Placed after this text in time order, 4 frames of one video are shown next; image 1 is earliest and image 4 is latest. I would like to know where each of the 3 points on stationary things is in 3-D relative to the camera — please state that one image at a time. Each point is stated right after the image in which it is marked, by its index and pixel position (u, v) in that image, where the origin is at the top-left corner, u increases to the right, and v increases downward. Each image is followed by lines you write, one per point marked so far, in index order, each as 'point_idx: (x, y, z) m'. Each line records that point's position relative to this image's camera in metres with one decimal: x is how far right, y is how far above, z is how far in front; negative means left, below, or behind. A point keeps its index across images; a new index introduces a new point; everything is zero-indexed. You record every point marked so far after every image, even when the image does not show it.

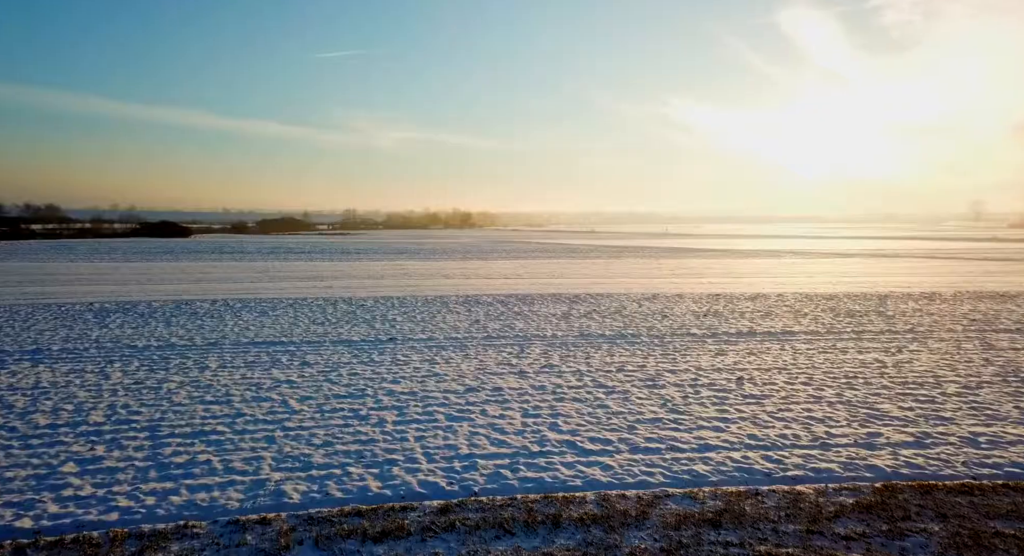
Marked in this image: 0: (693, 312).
0: (+4.7, -0.9, +16.1) m
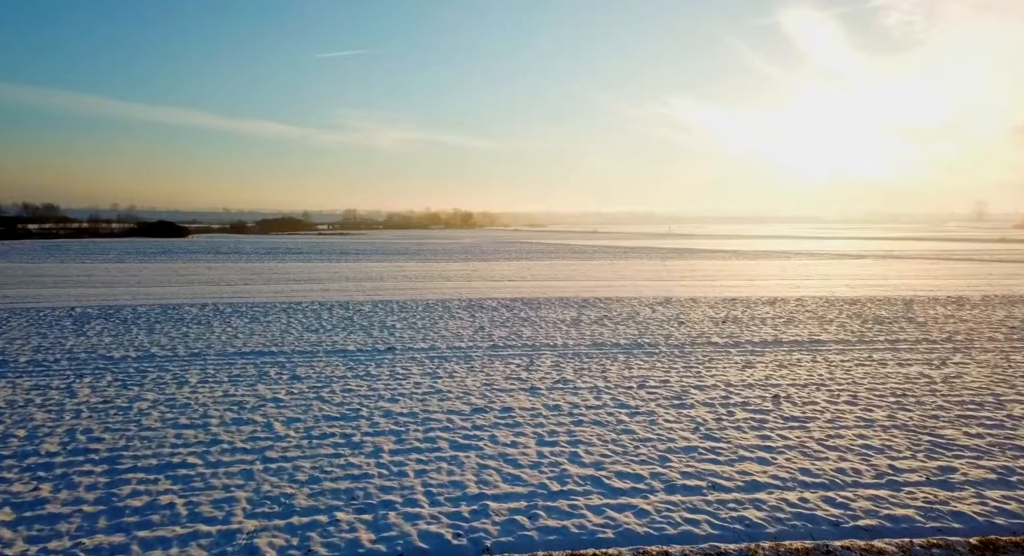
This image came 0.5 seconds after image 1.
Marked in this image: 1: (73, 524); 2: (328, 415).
0: (+4.9, -1.0, +15.1) m
1: (-3.4, -1.9, +4.8) m
2: (-2.3, -1.7, +7.8) m
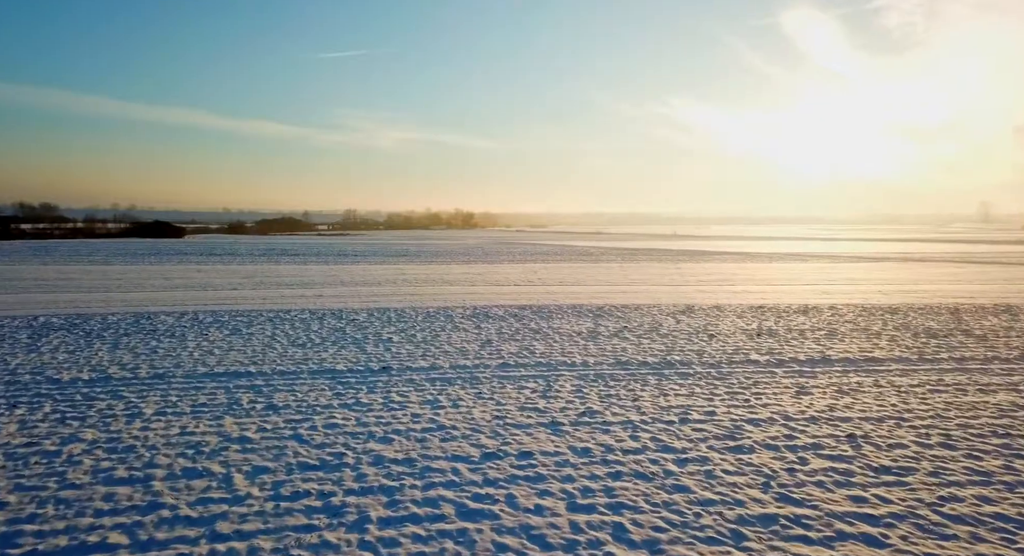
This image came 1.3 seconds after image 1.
0: (+5.1, -1.2, +13.6) m
1: (-3.2, -2.0, +3.3) m
2: (-2.1, -1.9, +6.3) m
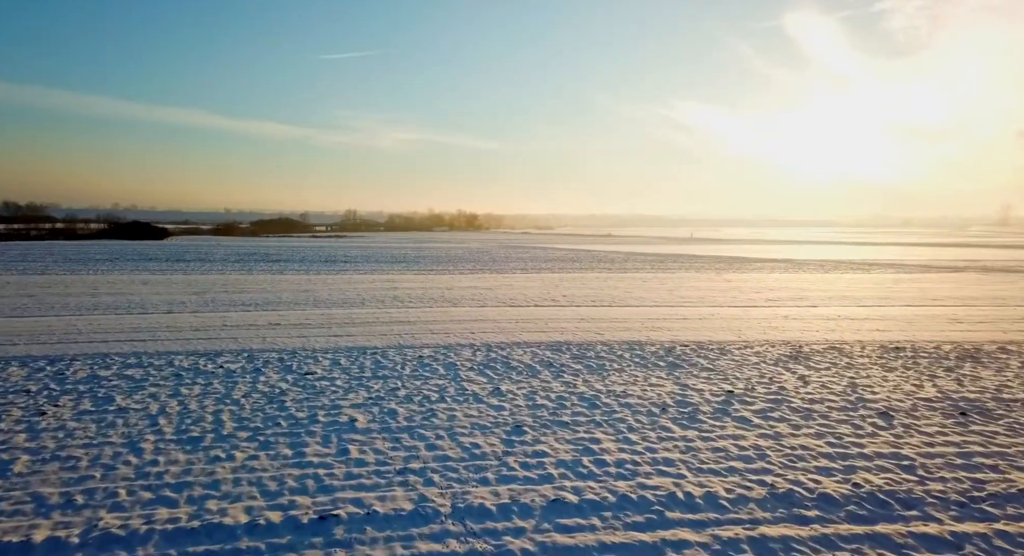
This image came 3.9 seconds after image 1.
0: (+5.6, -1.7, +8.4) m
1: (-2.7, -2.5, -1.9) m
2: (-1.6, -2.4, +1.0) m
